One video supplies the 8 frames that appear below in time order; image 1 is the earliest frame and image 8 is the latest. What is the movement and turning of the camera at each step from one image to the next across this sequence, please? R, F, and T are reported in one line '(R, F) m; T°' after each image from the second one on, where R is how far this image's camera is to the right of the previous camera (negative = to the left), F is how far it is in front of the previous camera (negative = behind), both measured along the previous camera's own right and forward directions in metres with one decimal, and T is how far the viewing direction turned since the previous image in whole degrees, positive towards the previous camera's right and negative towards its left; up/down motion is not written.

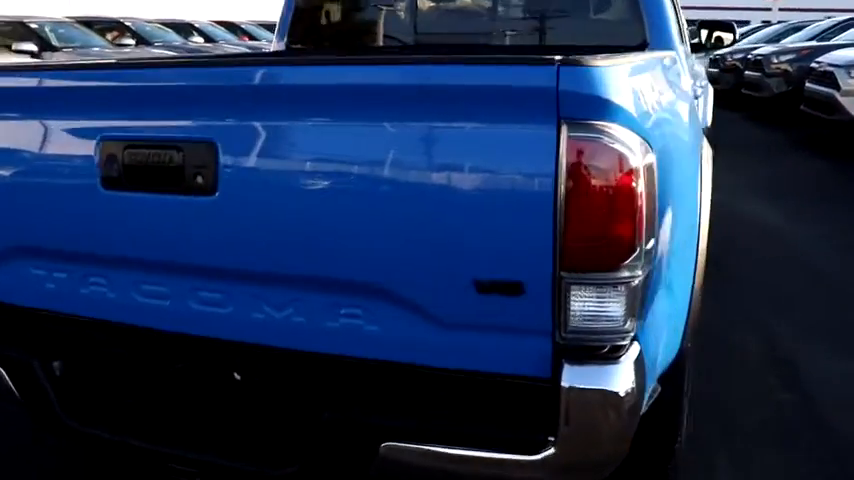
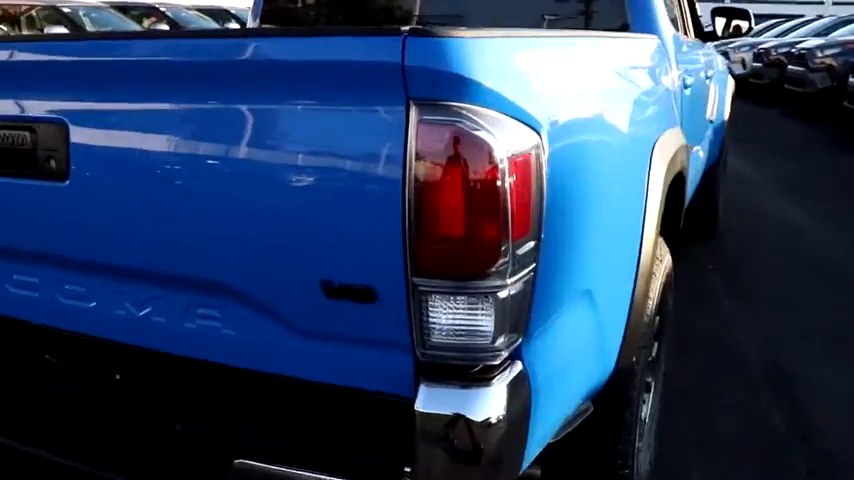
(+0.3, +0.2) m; -3°
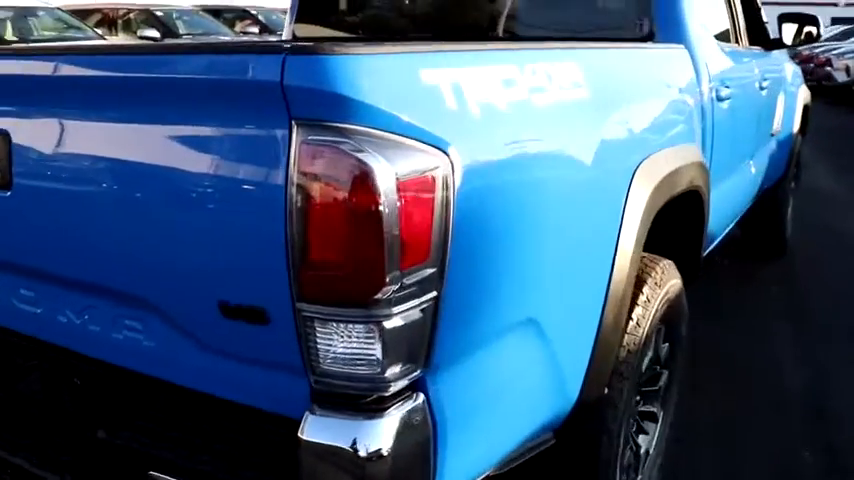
(+0.3, +0.1) m; -6°
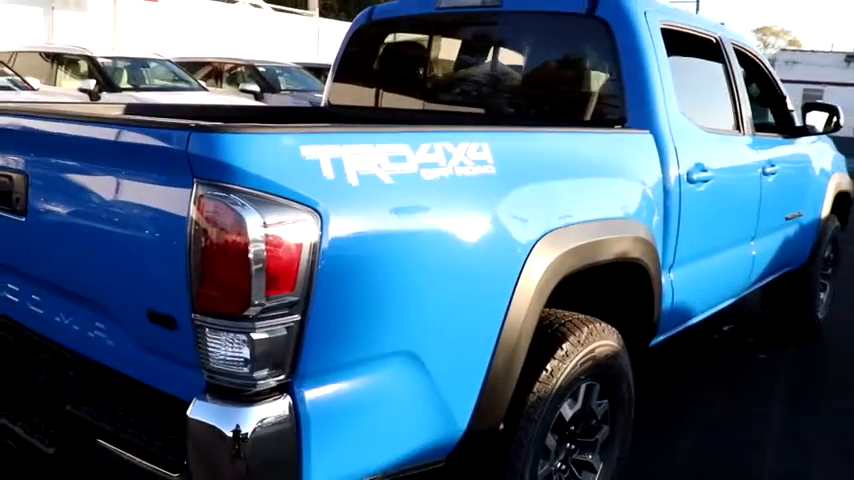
(+0.4, -0.4) m; -6°
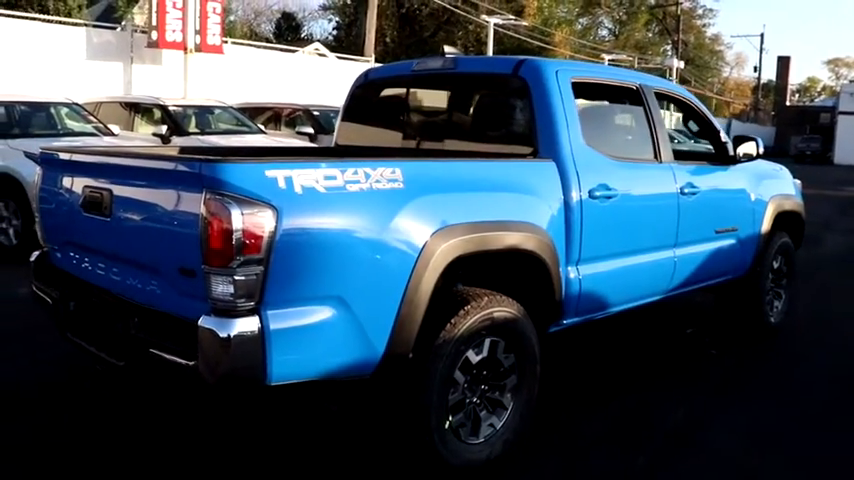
(+0.5, -1.3) m; -4°
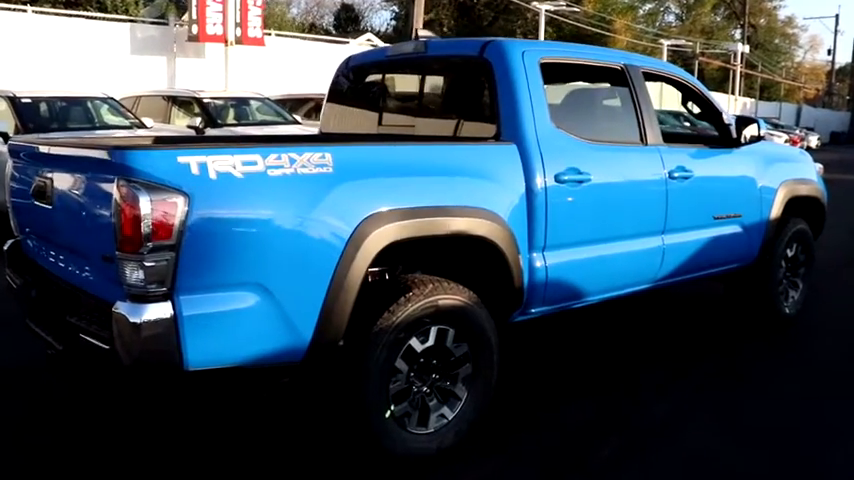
(+0.5, +0.1) m; -4°
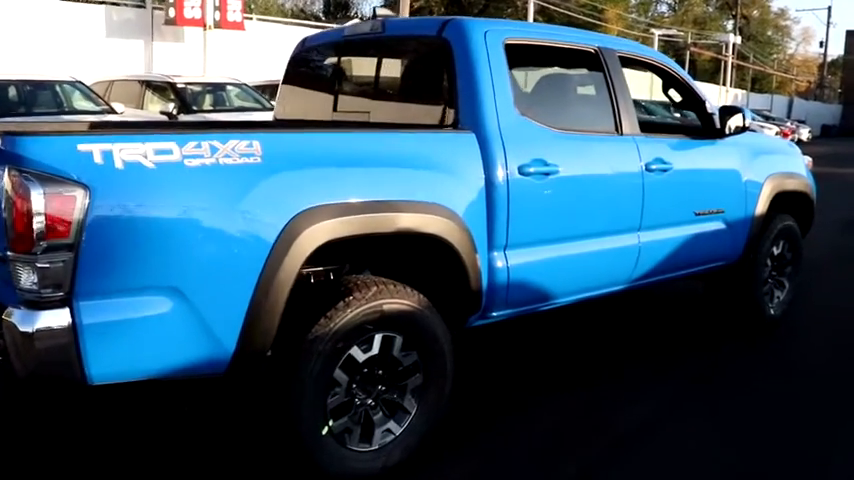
(+0.2, +0.4) m; +1°
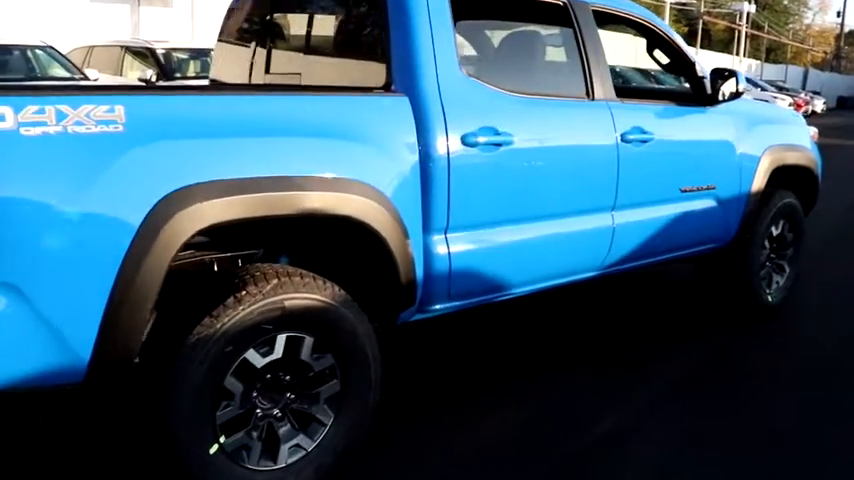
(+0.3, +0.6) m; -1°
